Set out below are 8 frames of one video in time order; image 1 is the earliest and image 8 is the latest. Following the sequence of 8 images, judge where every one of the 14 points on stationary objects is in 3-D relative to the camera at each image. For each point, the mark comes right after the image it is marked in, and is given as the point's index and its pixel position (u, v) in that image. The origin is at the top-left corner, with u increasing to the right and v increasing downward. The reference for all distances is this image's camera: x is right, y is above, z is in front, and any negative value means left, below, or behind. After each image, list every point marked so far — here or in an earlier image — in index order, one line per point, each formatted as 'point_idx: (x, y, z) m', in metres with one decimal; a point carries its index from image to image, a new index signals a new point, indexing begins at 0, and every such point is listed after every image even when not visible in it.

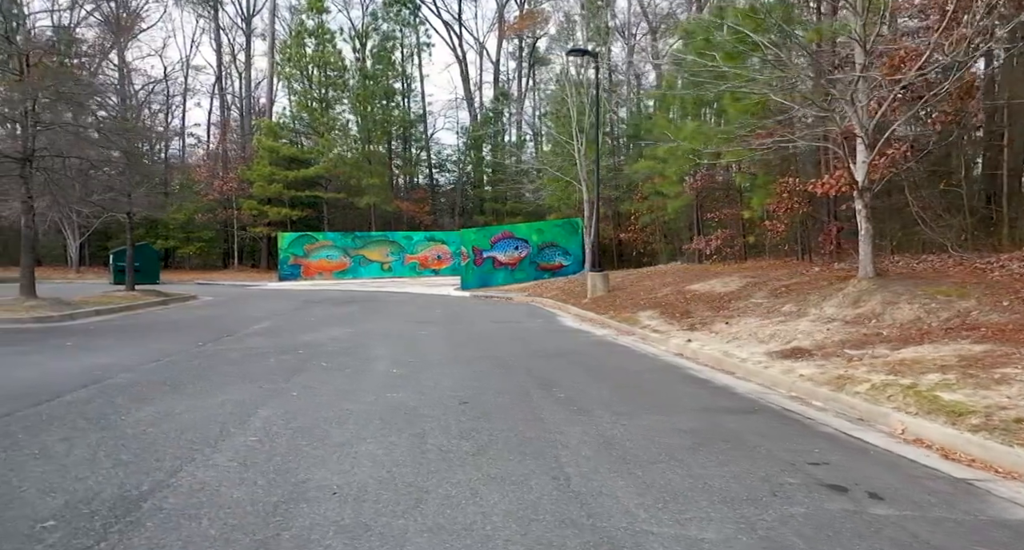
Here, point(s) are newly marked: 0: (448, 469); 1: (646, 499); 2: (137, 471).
0: (-0.4, -1.2, +3.7) m
1: (+0.7, -1.2, +3.1) m
2: (-2.3, -1.2, +3.7) m
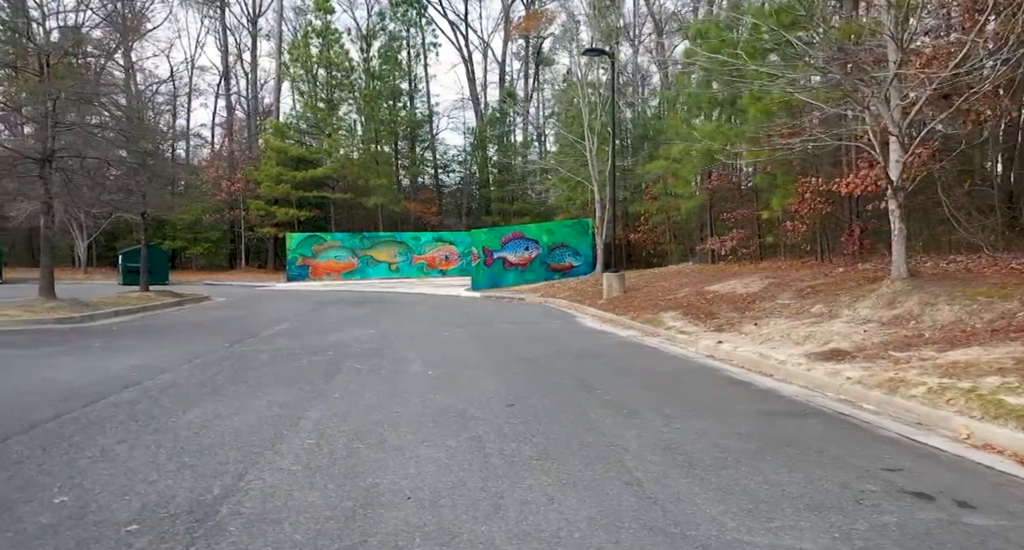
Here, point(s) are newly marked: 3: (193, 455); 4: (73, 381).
0: (0.0, -1.2, +3.6) m
1: (+1.1, -1.2, +3.1) m
2: (-1.8, -1.2, +3.6) m
3: (-2.1, -1.2, +4.0) m
4: (-4.8, -1.1, +6.6) m
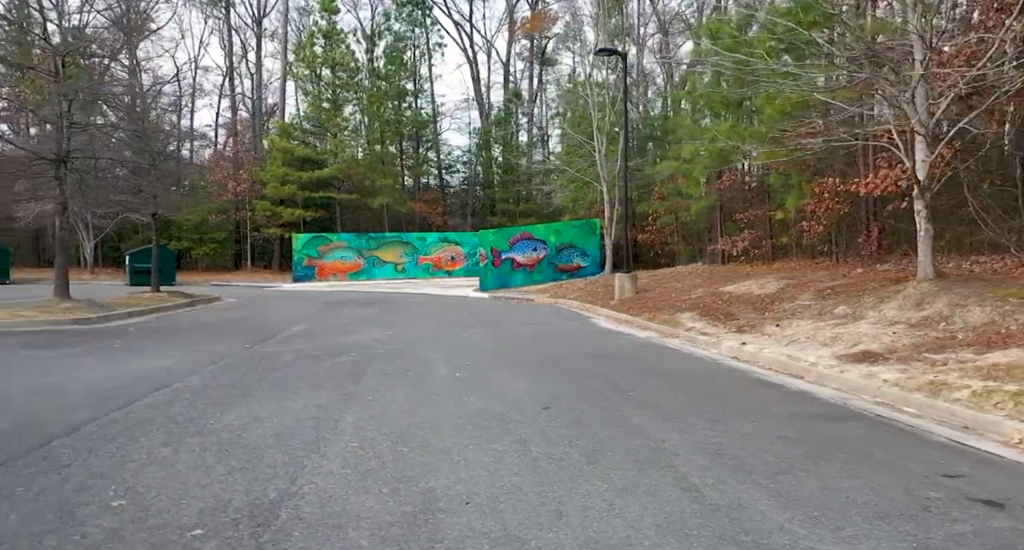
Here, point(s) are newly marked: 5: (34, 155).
0: (+0.3, -1.2, +3.6) m
1: (+1.4, -1.2, +3.0) m
2: (-1.5, -1.2, +3.6) m
3: (-1.8, -1.2, +4.0) m
4: (-4.4, -1.2, +6.5) m
5: (-11.6, +2.9, +14.6) m
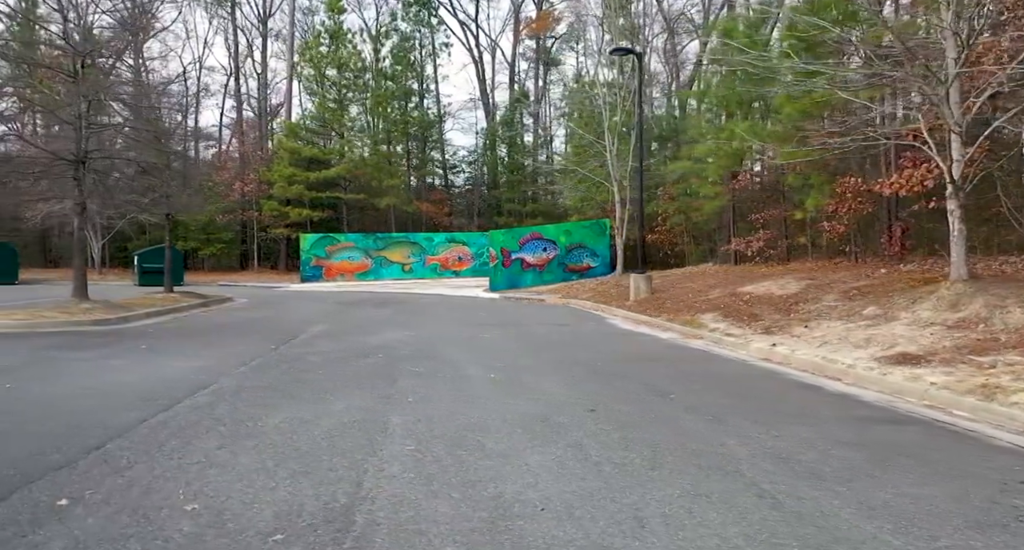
0: (+0.7, -1.2, +3.5) m
1: (+1.8, -1.2, +3.0) m
2: (-1.1, -1.2, +3.5) m
3: (-1.4, -1.2, +4.0) m
4: (-4.0, -1.2, +6.5) m
5: (-11.1, +2.9, +14.6) m
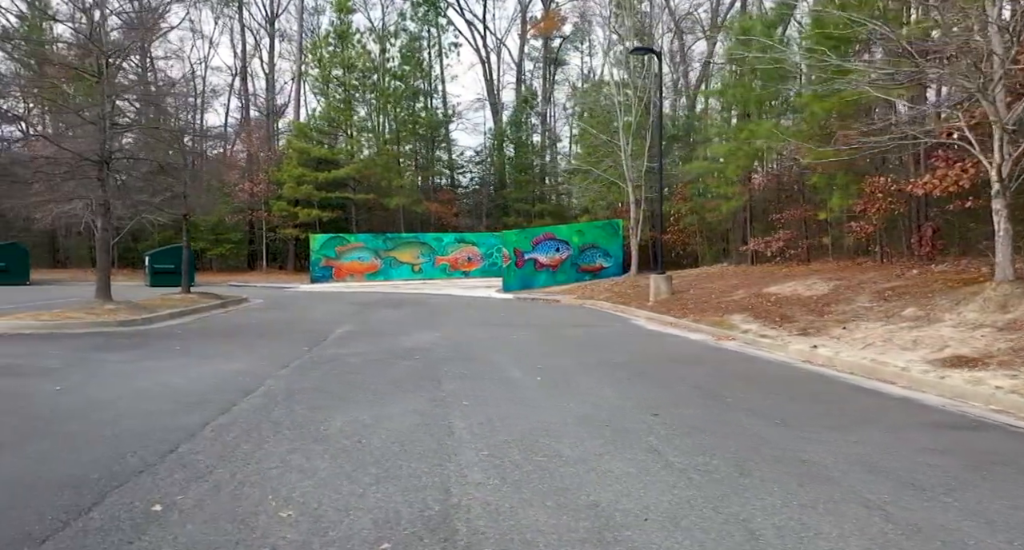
0: (+1.3, -1.2, +3.4) m
1: (+2.3, -1.2, +2.9) m
2: (-0.6, -1.2, +3.5) m
3: (-0.9, -1.2, +3.9) m
4: (-3.5, -1.2, +6.4) m
5: (-10.5, +2.9, +14.6) m
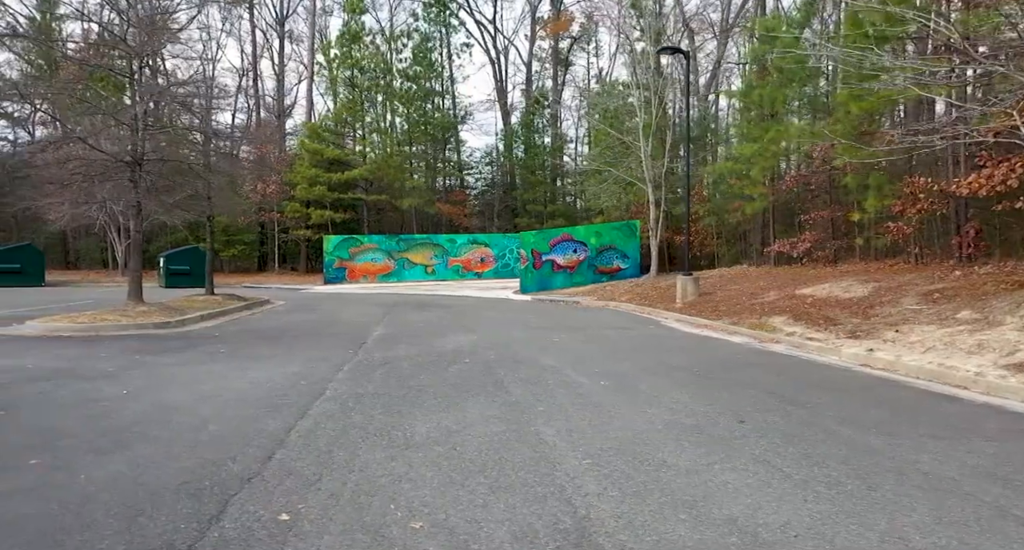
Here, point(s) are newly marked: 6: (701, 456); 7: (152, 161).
0: (+2.0, -1.3, +3.3) m
1: (+3.0, -1.2, +2.7) m
2: (+0.1, -1.3, +3.3) m
3: (-0.2, -1.3, +3.8) m
4: (-2.7, -1.2, +6.4) m
5: (-9.7, +2.8, +14.6) m
6: (+1.3, -1.3, +4.2) m
7: (-9.2, +2.9, +15.4) m
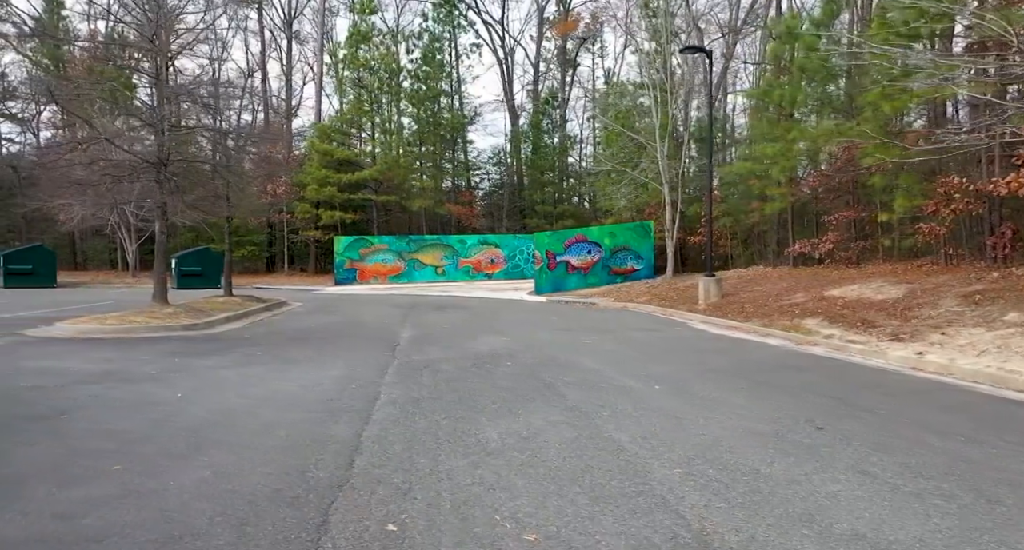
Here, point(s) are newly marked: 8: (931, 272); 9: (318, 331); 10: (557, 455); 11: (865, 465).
0: (+2.5, -1.3, +3.2) m
1: (+3.6, -1.3, +2.6) m
2: (+0.7, -1.3, +3.2) m
3: (+0.4, -1.3, +3.6) m
4: (-2.1, -1.2, +6.2) m
5: (-9.0, +2.8, +14.6) m
6: (+1.9, -1.3, +4.1) m
7: (-8.5, +2.9, +15.3) m
8: (+11.0, +0.1, +15.8) m
9: (-4.4, -1.3, +13.9) m
10: (+0.3, -1.3, +4.3) m
11: (+2.4, -1.3, +4.1) m
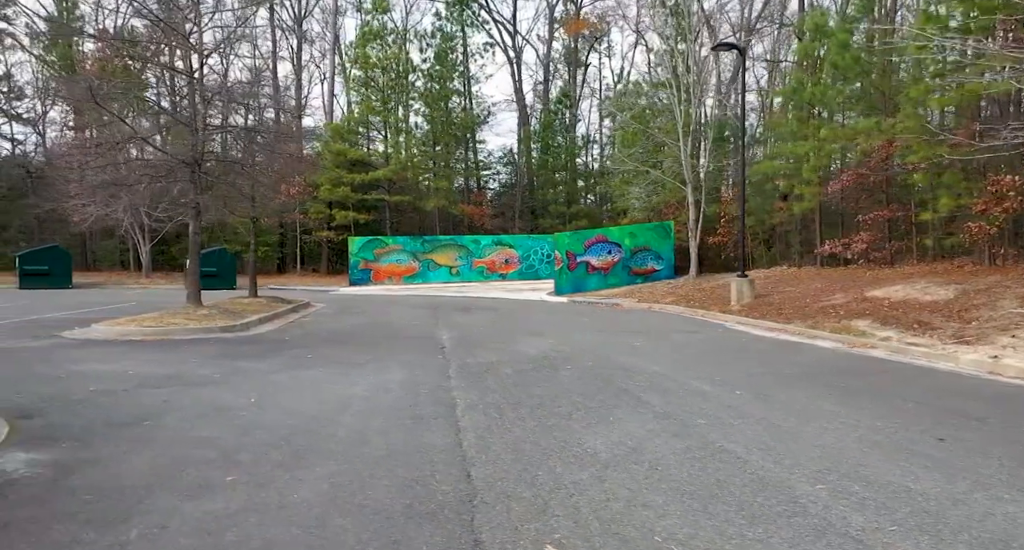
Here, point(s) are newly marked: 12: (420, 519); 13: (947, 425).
0: (+3.3, -1.3, +2.9) m
1: (+4.4, -1.3, +2.3) m
2: (+1.5, -1.3, +3.0) m
3: (+1.2, -1.3, +3.4) m
4: (-1.3, -1.2, +6.0) m
5: (-8.1, +2.8, +14.4) m
6: (+2.7, -1.3, +3.8) m
7: (-7.6, +2.9, +15.2) m
8: (+11.9, +0.1, +15.4) m
9: (-3.5, -1.3, +13.7) m
10: (+1.1, -1.3, +4.0) m
11: (+3.1, -1.3, +3.8) m
12: (-0.5, -1.2, +3.1) m
13: (+3.8, -1.3, +5.3) m
